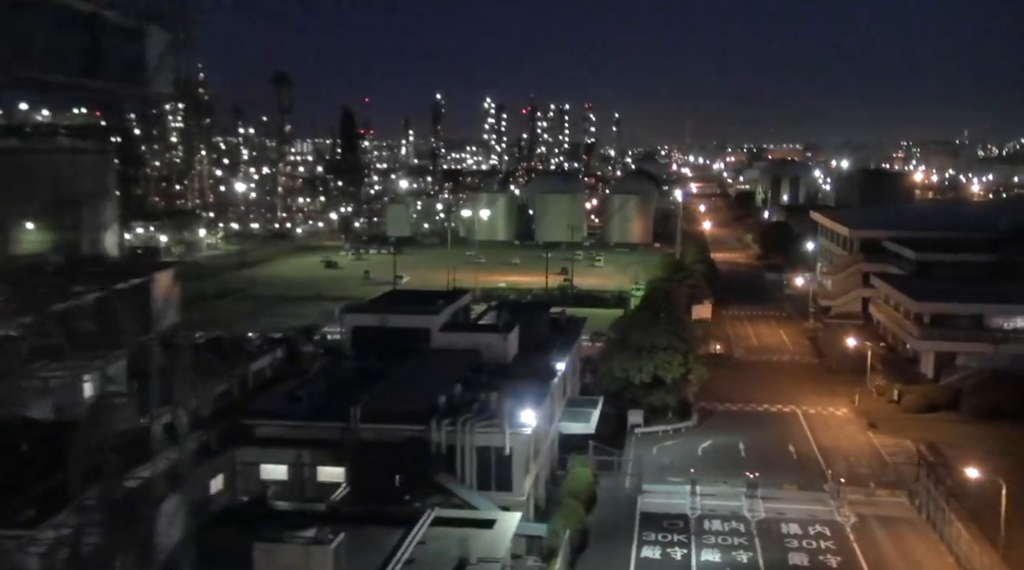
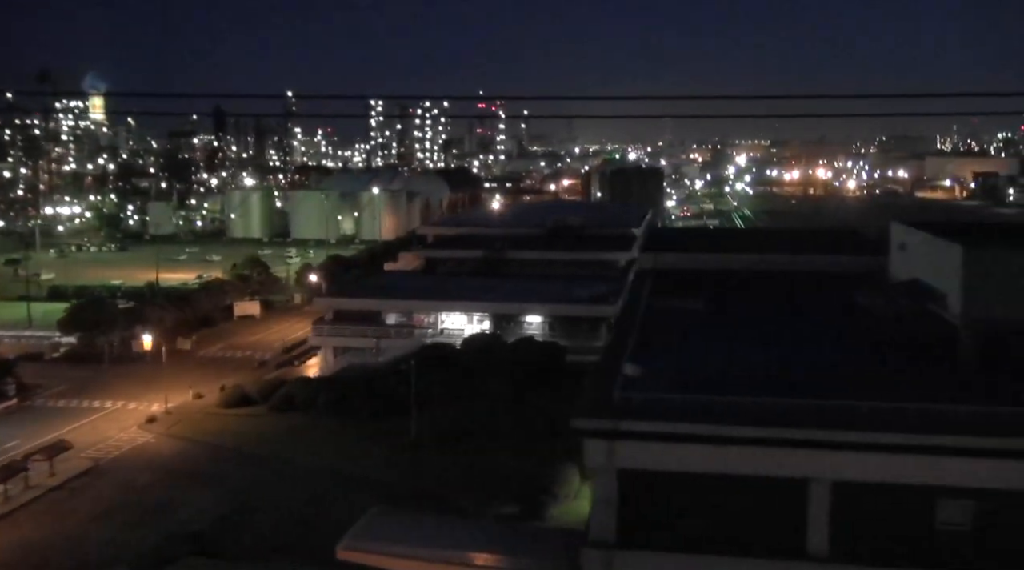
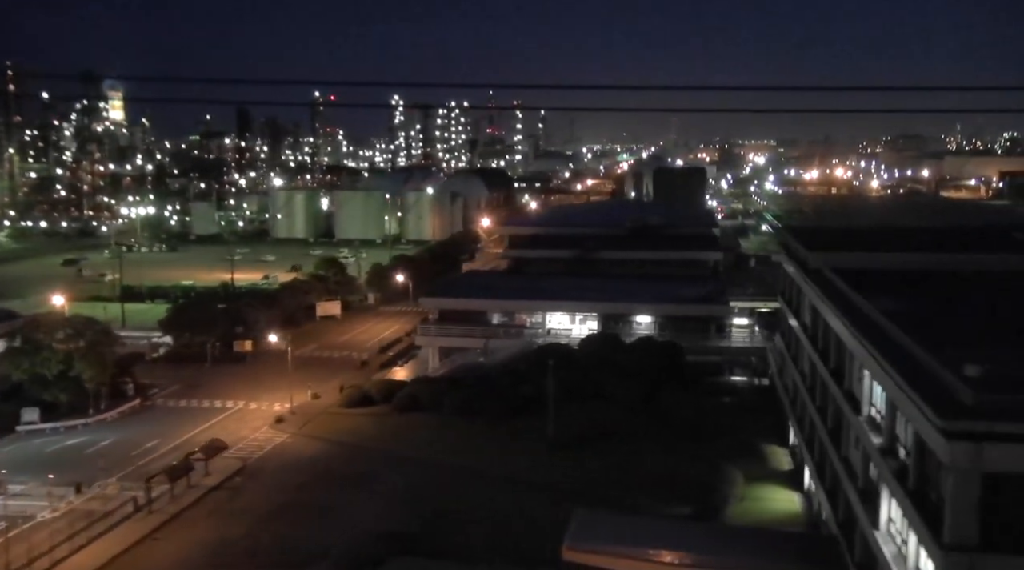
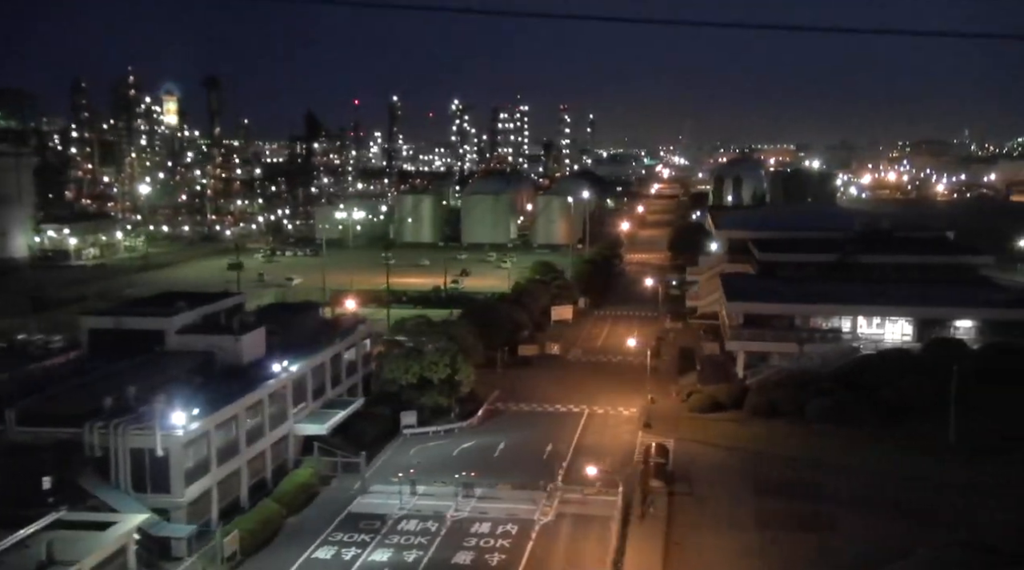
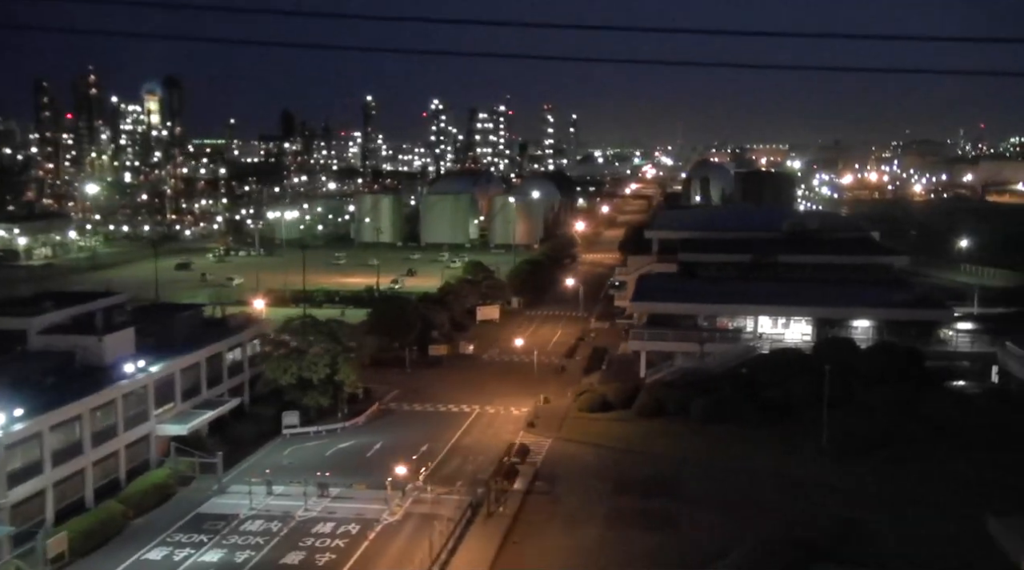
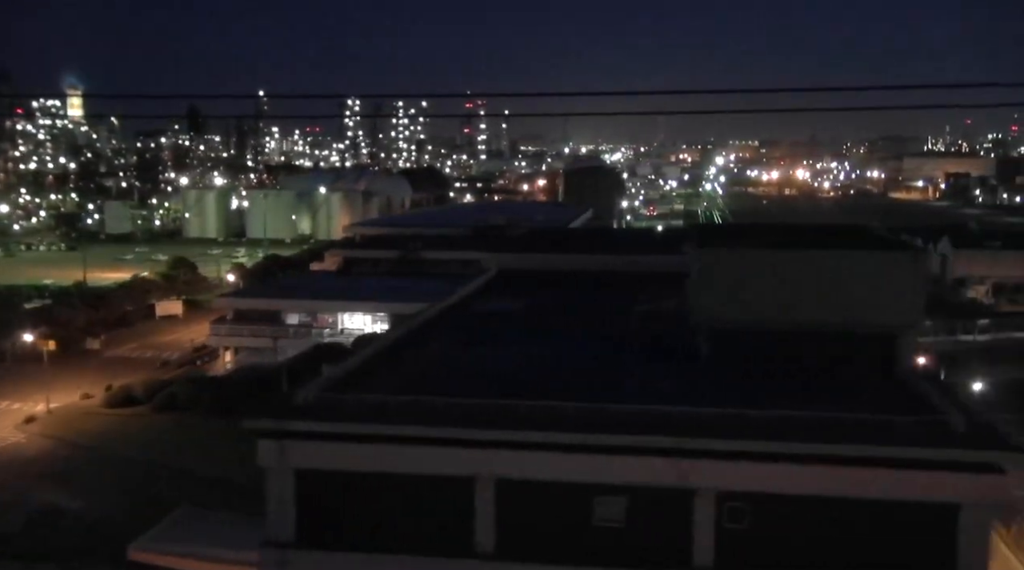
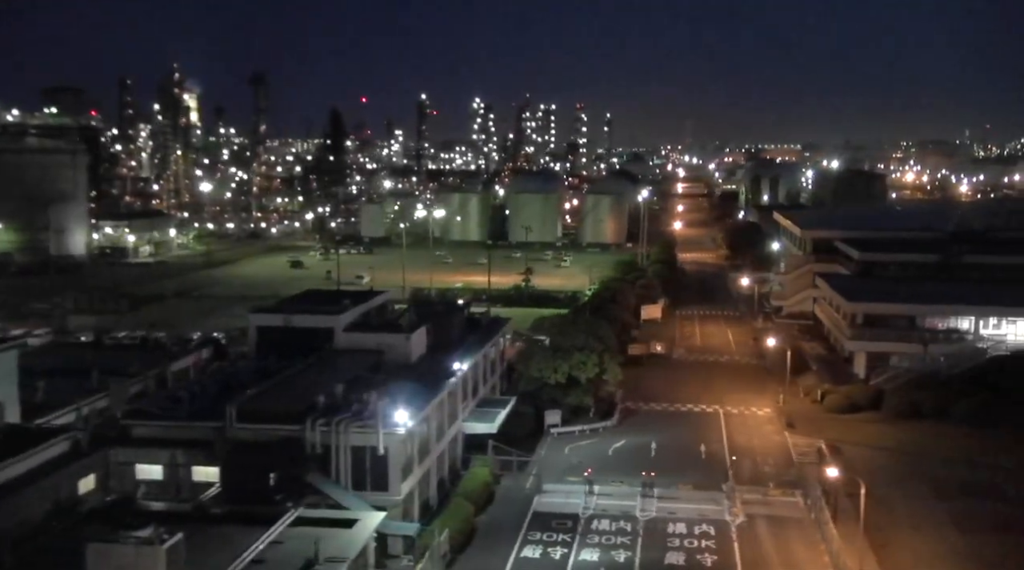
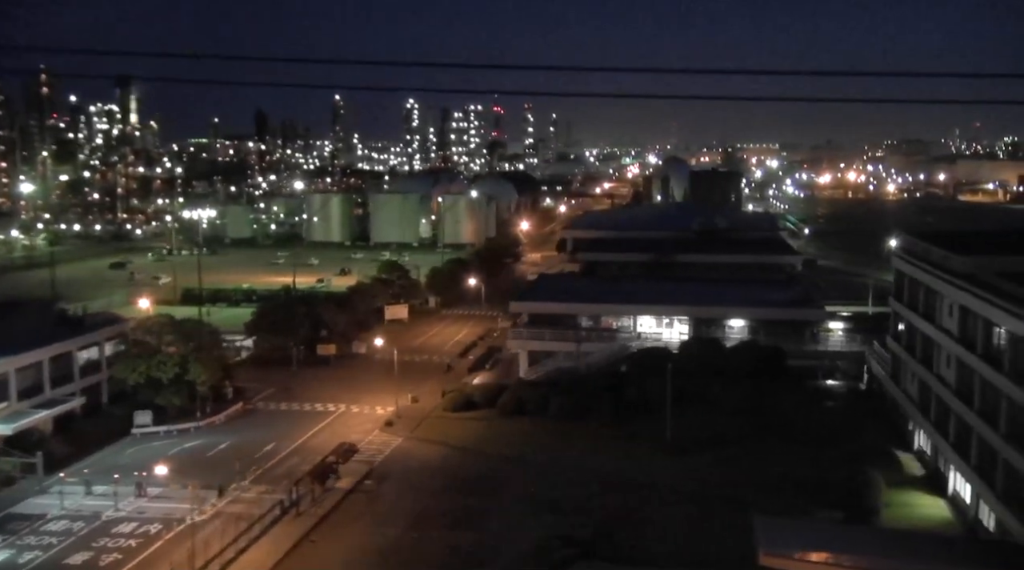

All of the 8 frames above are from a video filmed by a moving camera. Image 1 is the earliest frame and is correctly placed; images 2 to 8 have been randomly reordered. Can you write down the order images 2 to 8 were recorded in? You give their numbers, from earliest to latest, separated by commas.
7, 4, 5, 8, 3, 2, 6
